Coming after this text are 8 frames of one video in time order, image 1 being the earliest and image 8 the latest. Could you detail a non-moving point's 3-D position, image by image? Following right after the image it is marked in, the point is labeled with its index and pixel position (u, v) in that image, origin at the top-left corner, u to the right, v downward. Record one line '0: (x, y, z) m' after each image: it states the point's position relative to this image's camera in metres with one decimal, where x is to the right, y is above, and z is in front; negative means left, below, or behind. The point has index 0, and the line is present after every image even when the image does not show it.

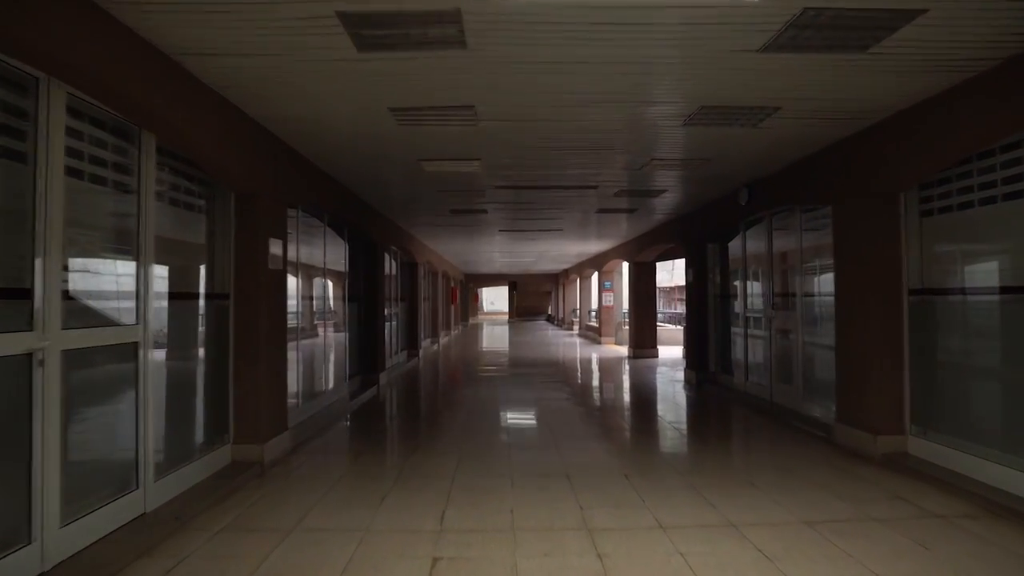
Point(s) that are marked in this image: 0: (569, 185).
0: (+0.7, +1.3, +7.3) m
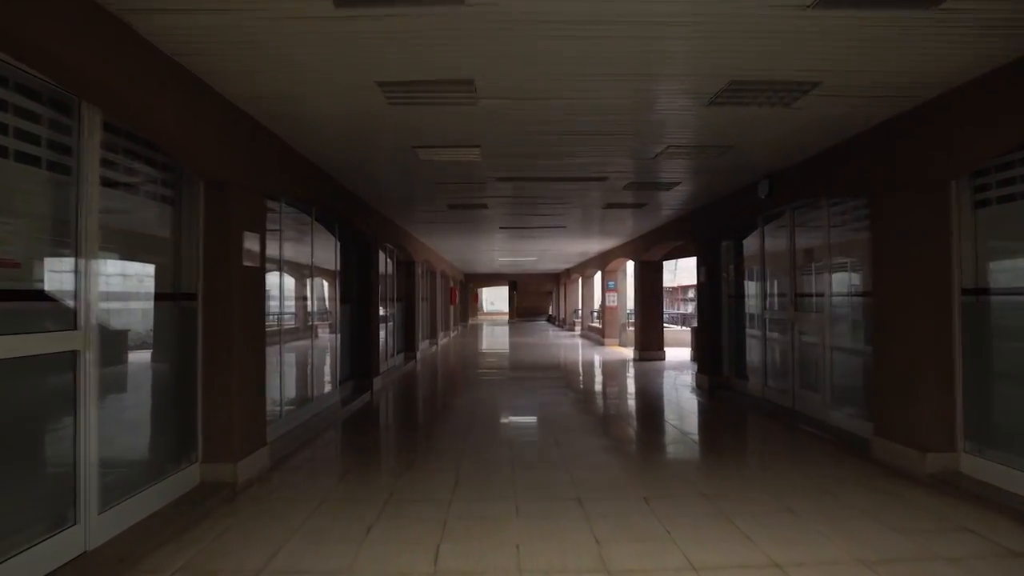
0: (+0.7, +1.3, +6.8) m
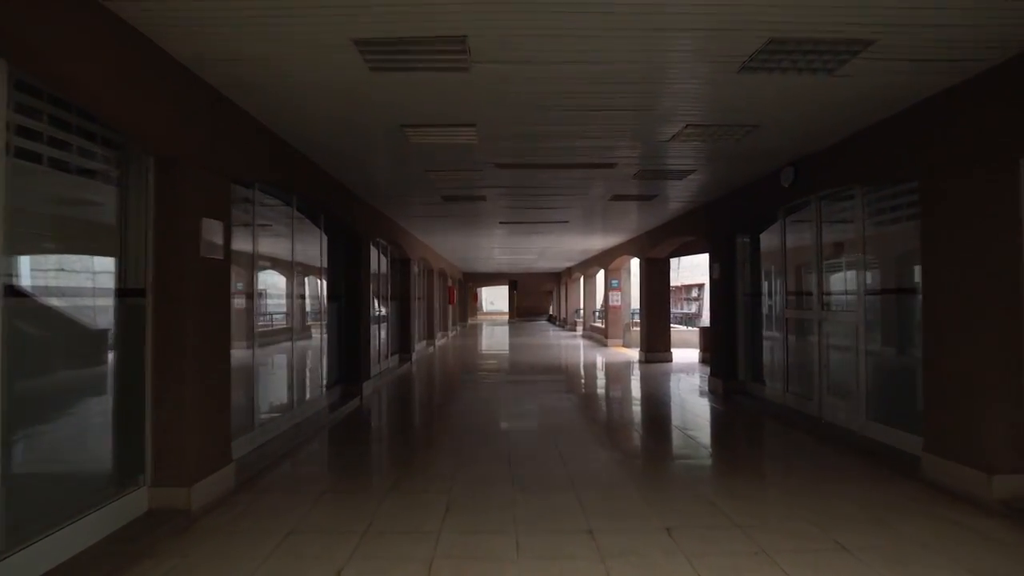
0: (+0.7, +1.3, +6.3) m
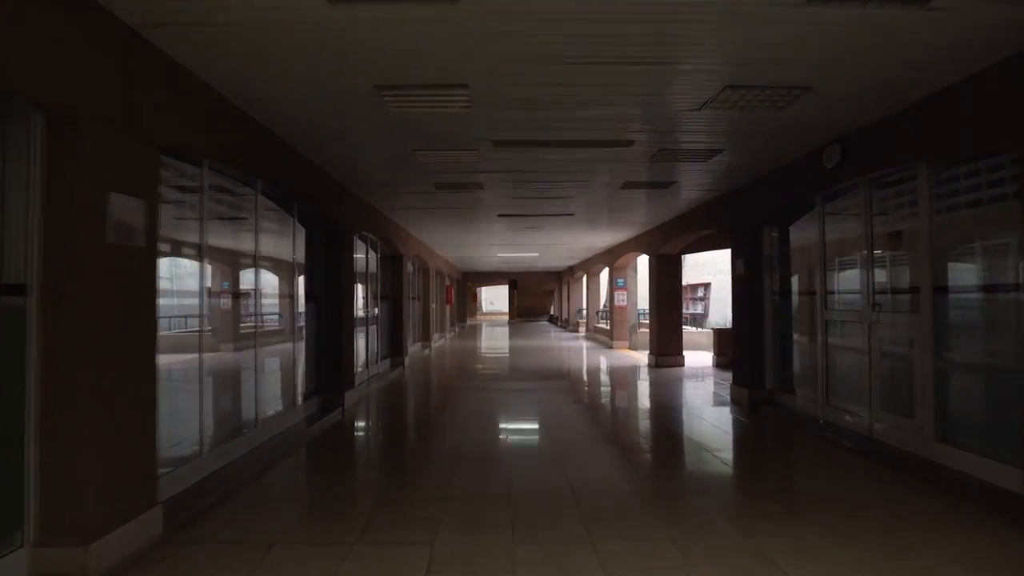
0: (+0.7, +1.3, +5.4) m
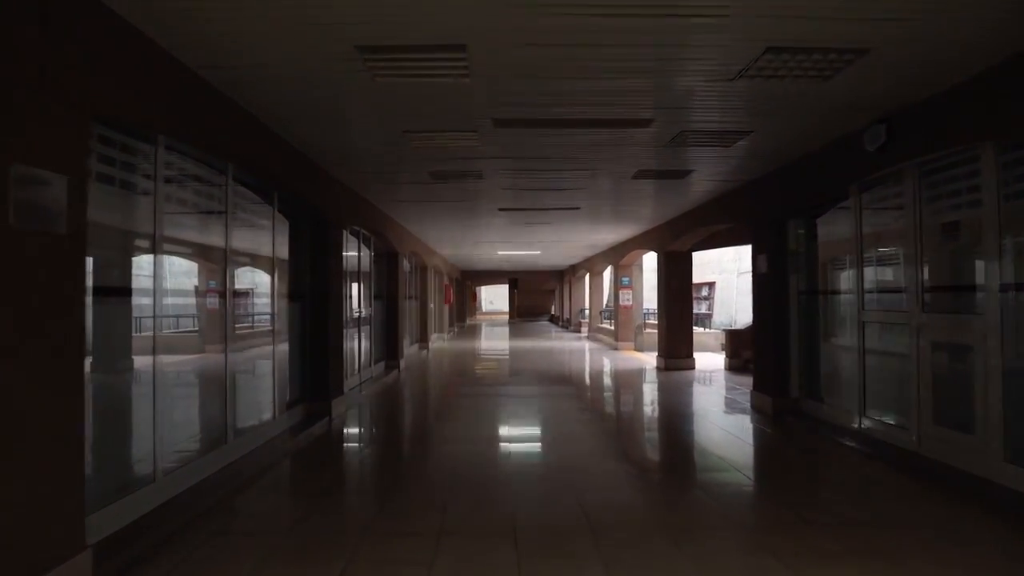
0: (+0.7, +1.3, +4.9) m
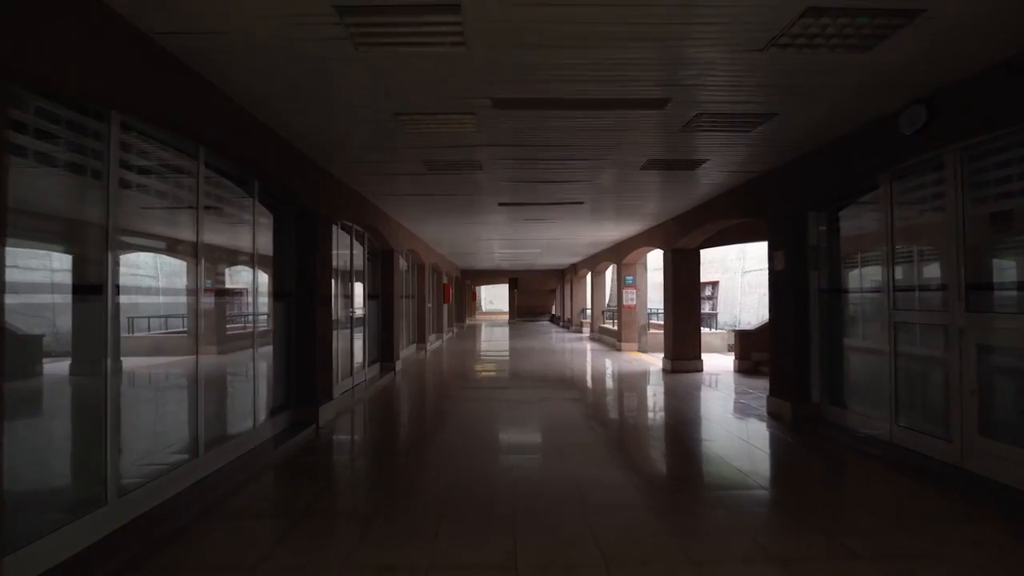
0: (+0.7, +1.4, +4.4) m
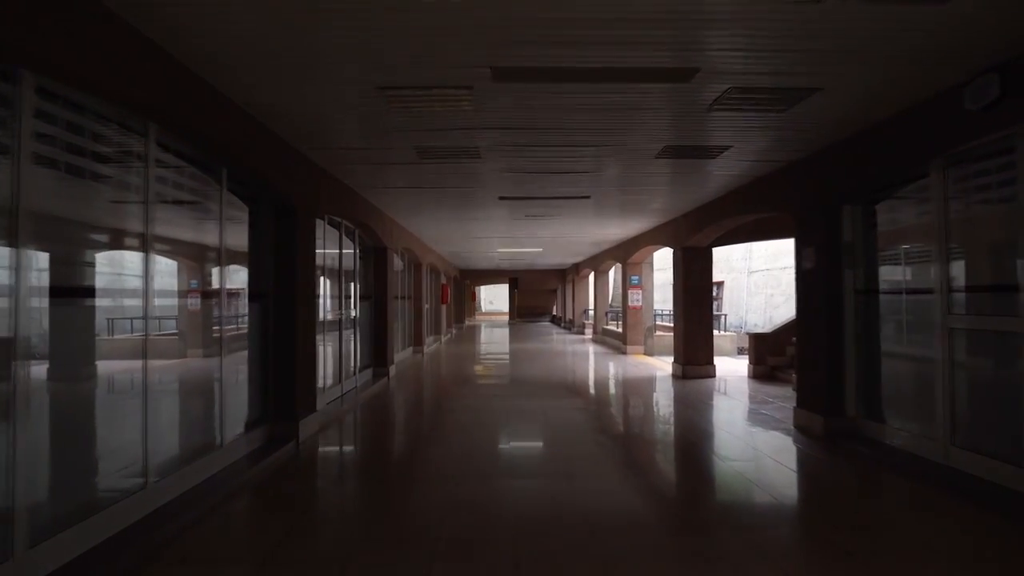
0: (+0.8, +1.4, +3.9) m
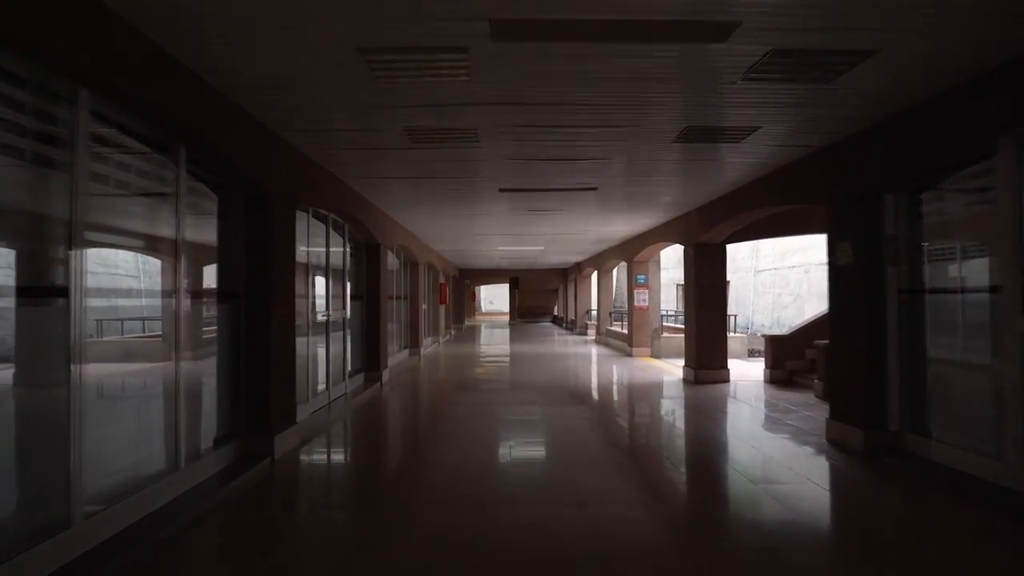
0: (+0.8, +1.4, +3.3) m
